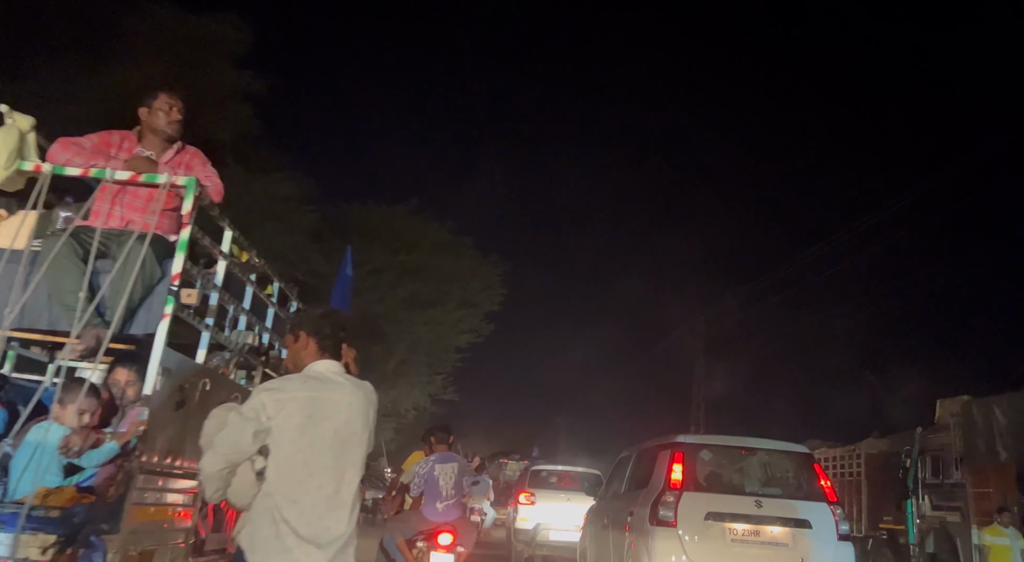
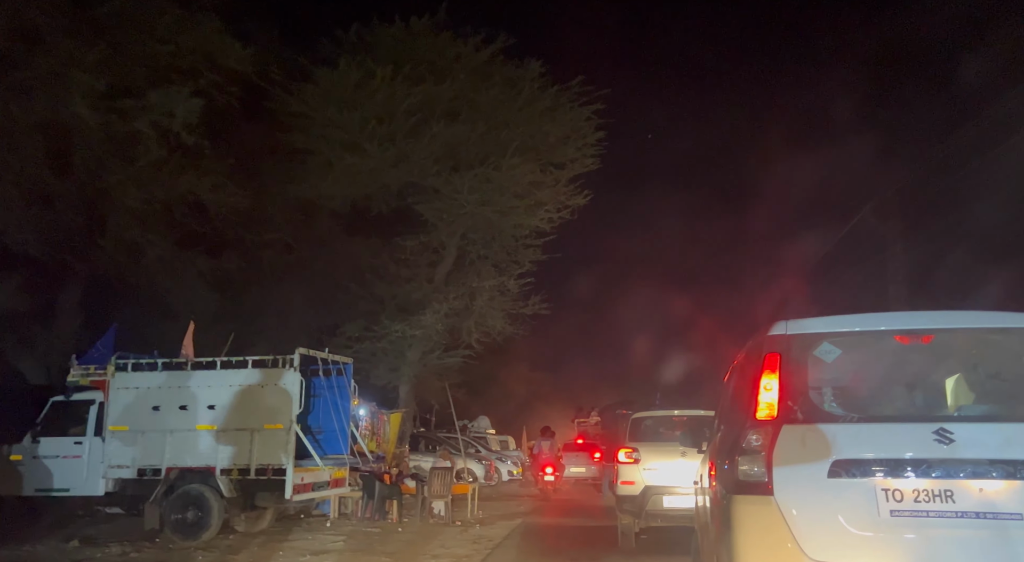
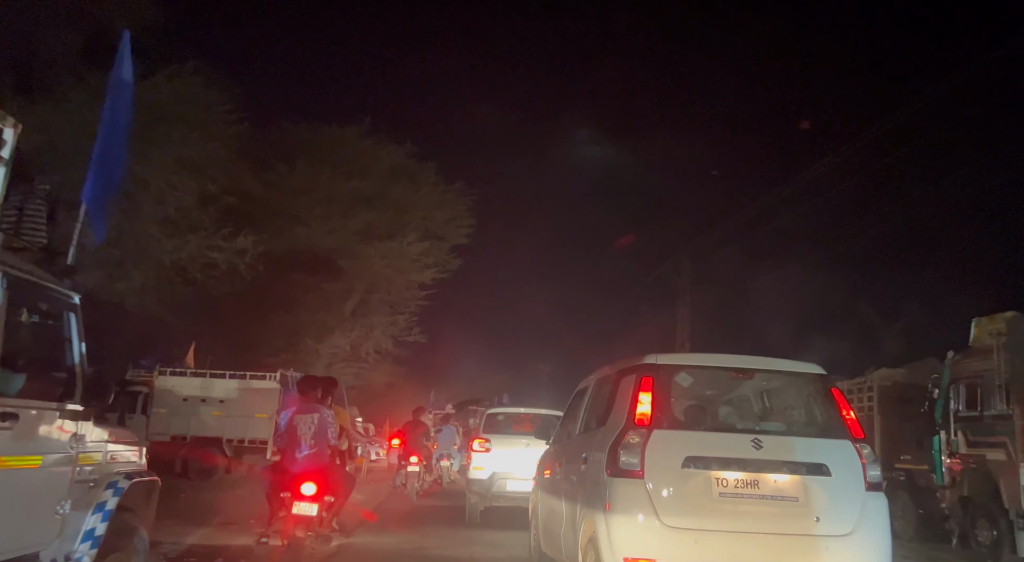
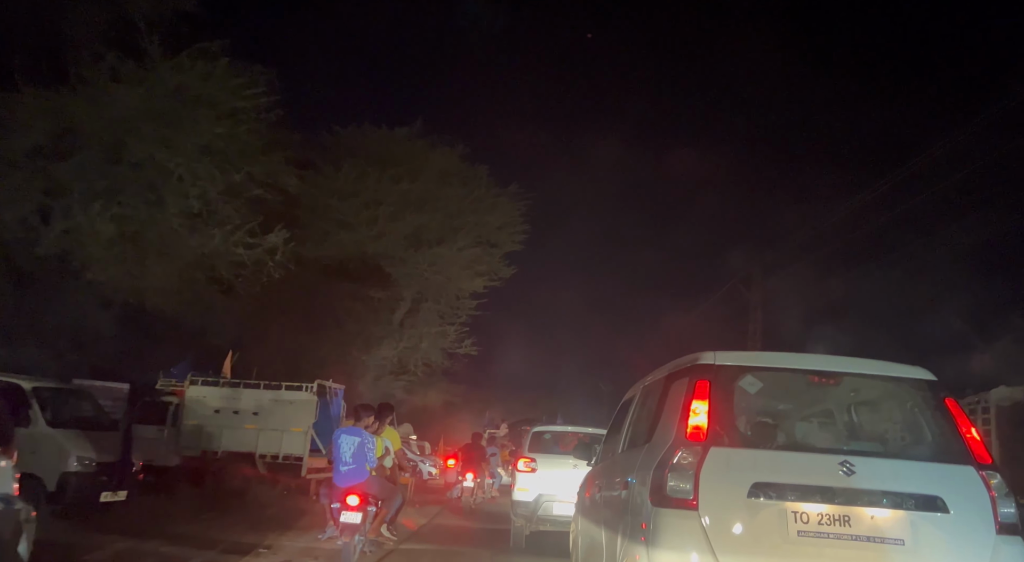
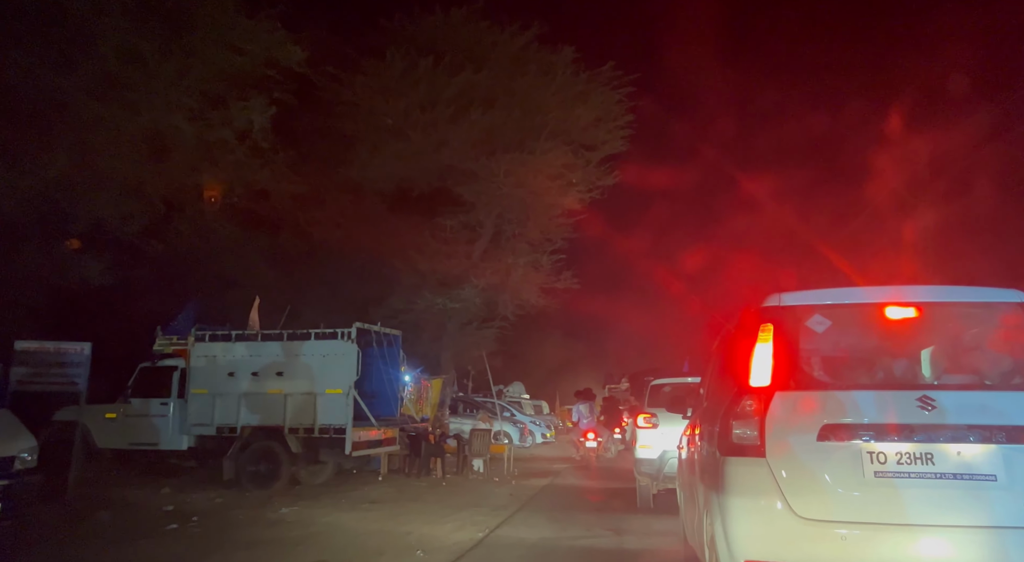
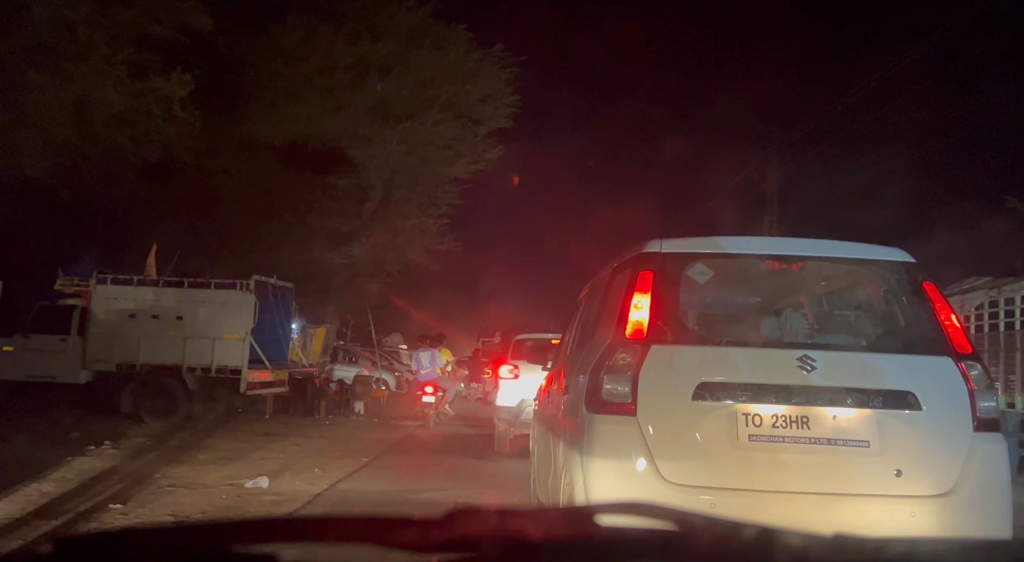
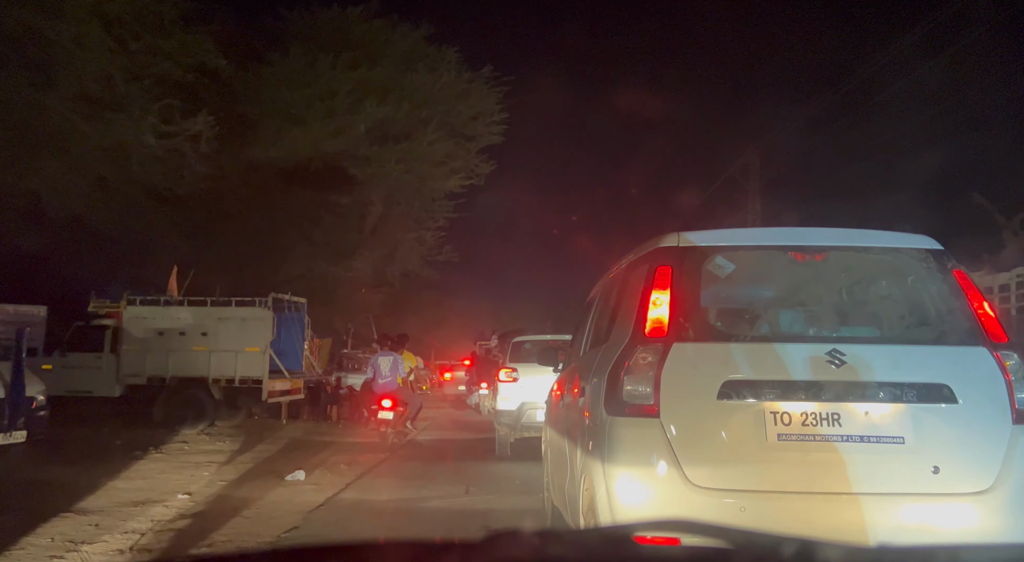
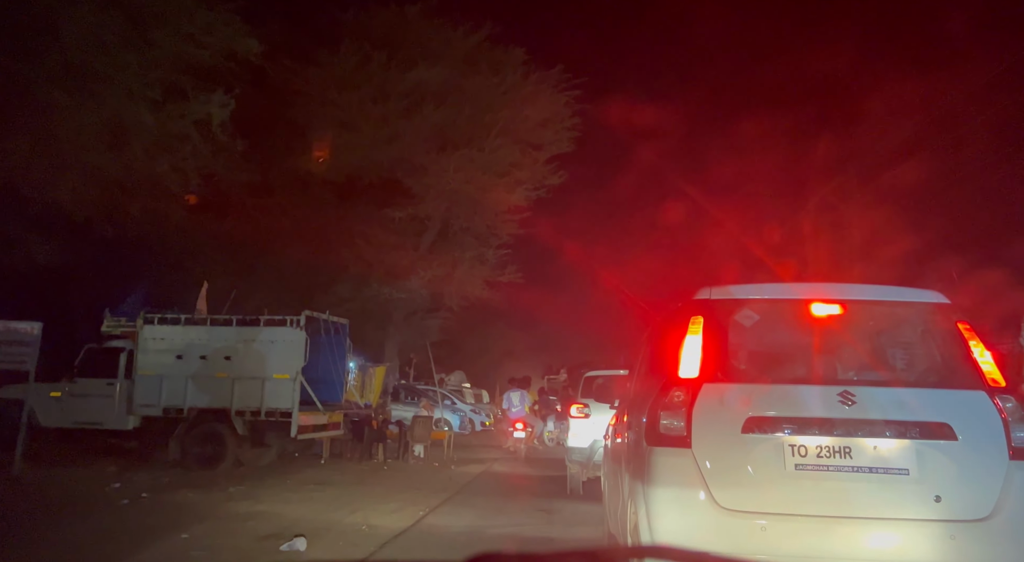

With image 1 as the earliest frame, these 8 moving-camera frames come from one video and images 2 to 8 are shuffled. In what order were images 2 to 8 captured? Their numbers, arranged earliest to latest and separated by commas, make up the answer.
3, 4, 7, 6, 8, 5, 2
